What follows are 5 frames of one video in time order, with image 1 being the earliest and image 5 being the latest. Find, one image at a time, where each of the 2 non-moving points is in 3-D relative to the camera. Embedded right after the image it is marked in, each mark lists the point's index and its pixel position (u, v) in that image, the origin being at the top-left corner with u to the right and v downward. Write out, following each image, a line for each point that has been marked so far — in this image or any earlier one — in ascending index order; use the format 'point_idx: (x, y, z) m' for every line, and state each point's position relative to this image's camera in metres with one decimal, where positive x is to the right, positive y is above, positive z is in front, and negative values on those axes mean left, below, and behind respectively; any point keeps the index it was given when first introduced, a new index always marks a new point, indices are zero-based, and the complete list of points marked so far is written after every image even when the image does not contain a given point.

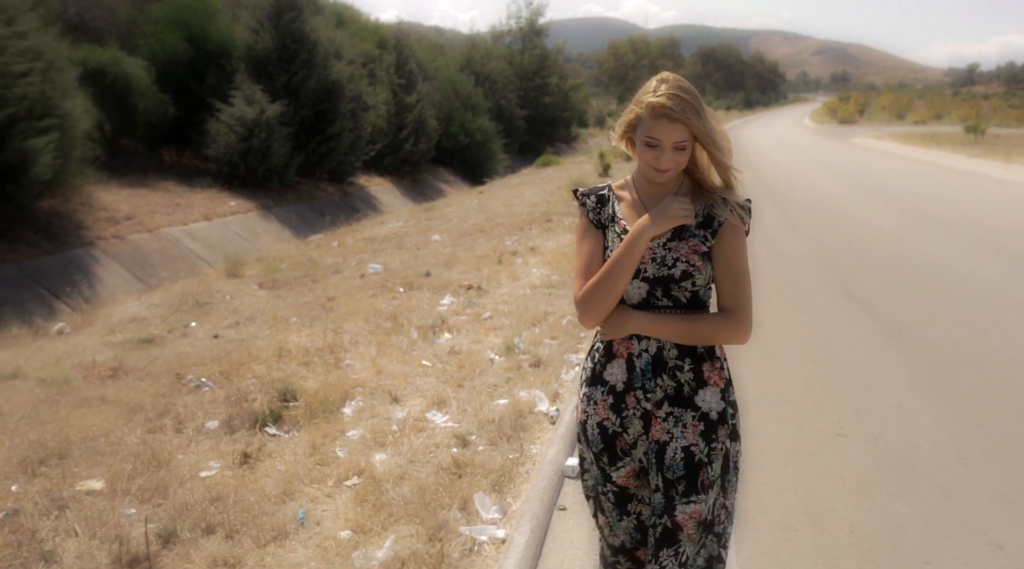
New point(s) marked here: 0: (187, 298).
0: (-3.8, -0.2, +8.5) m
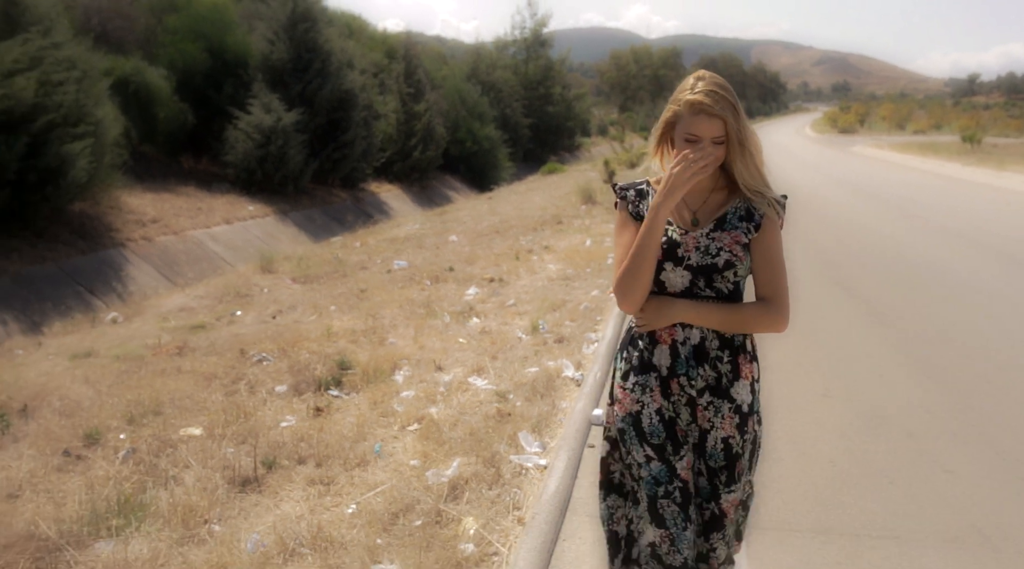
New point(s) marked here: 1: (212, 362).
0: (-3.5, -0.1, +9.2) m
1: (-2.4, -0.6, +5.9) m
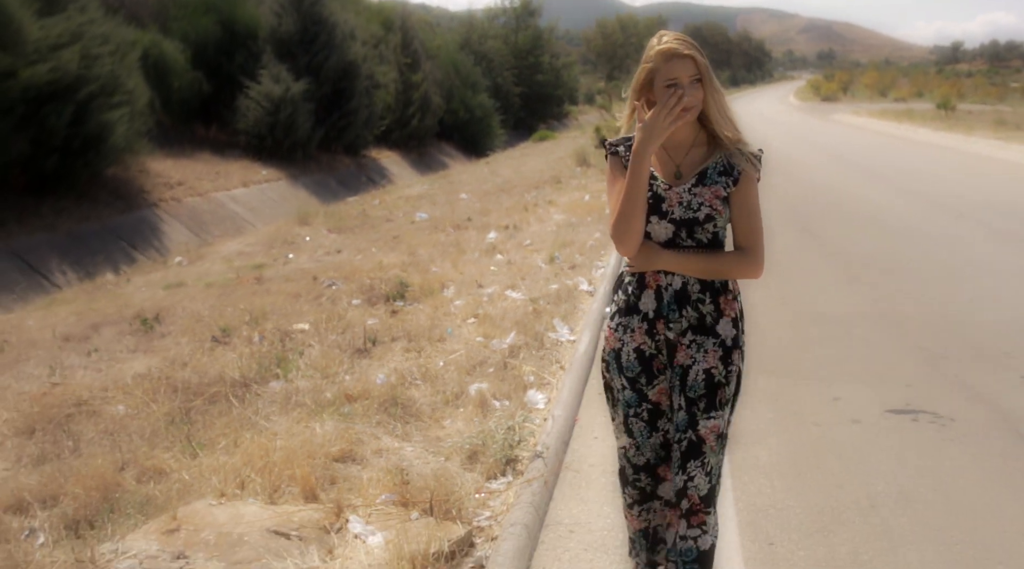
0: (-3.4, +0.6, +10.5) m
1: (-2.2, 0.0, +7.3) m
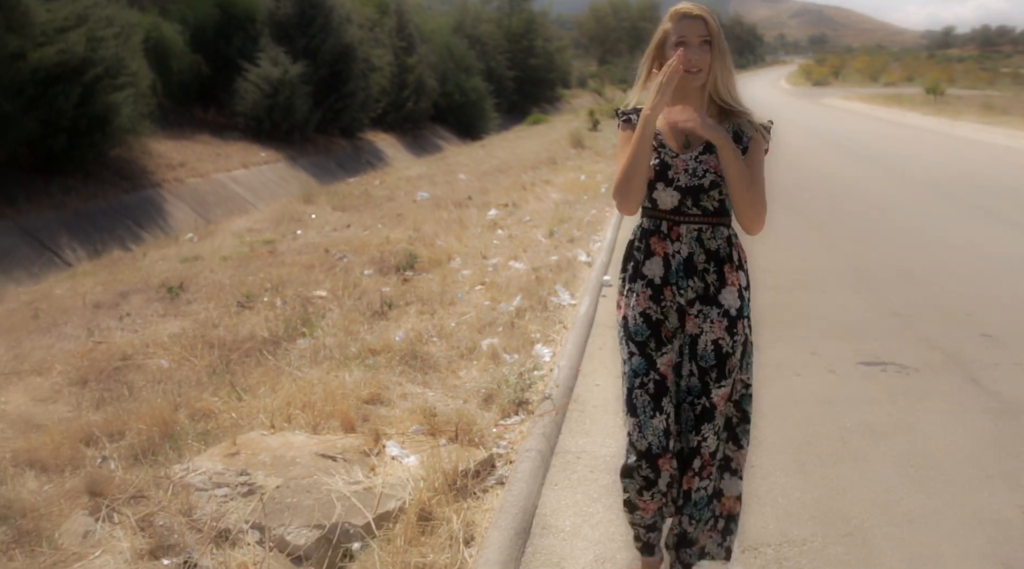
0: (-3.4, +1.0, +10.9) m
1: (-2.2, +0.3, +7.7) m
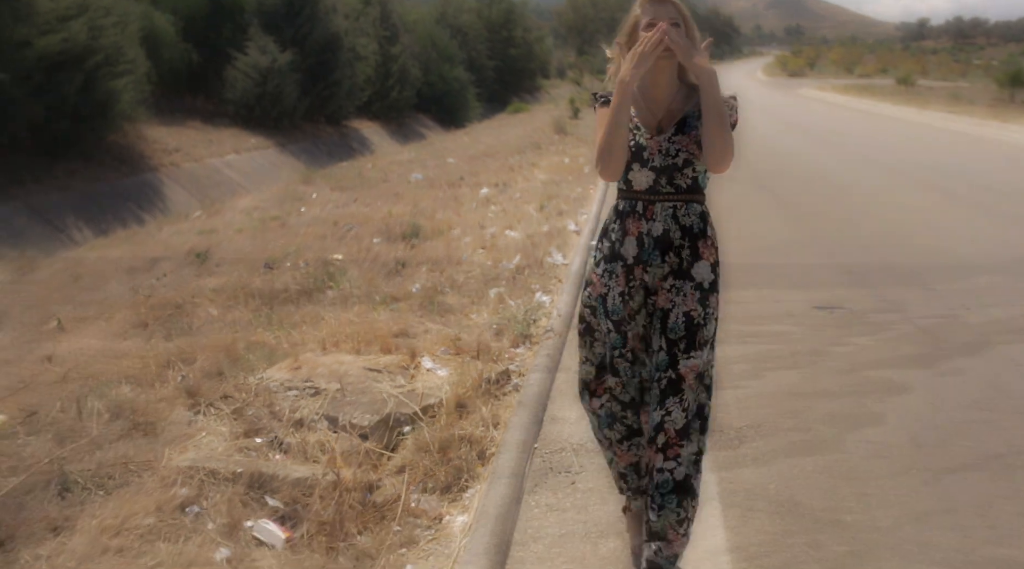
0: (-3.6, +1.4, +11.5) m
1: (-2.2, +0.6, +8.4) m
